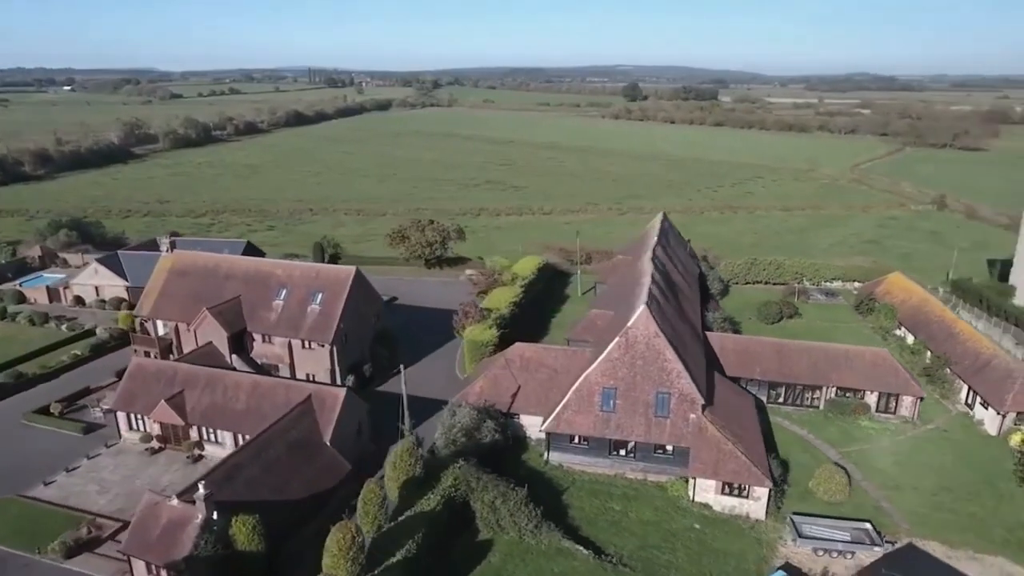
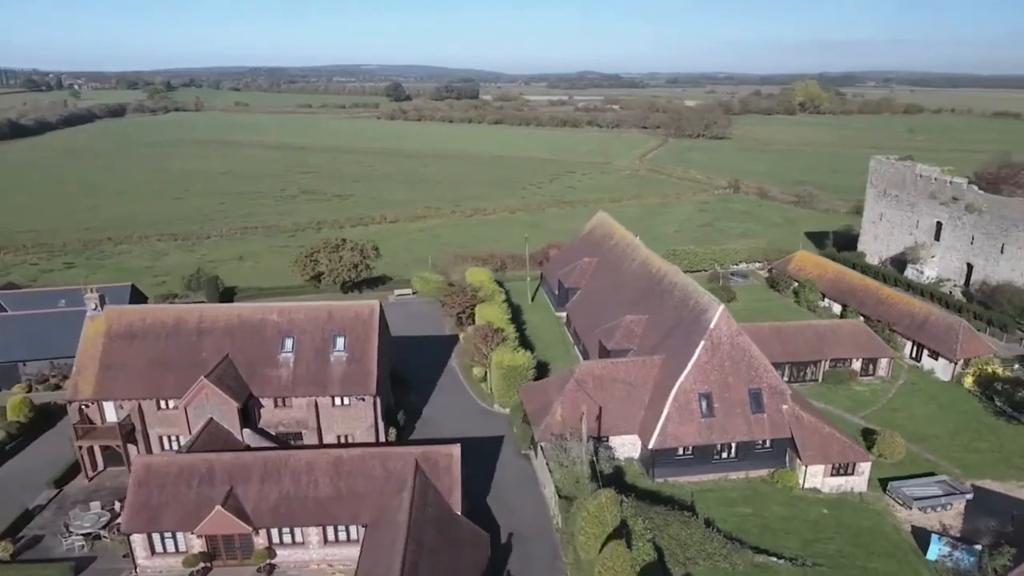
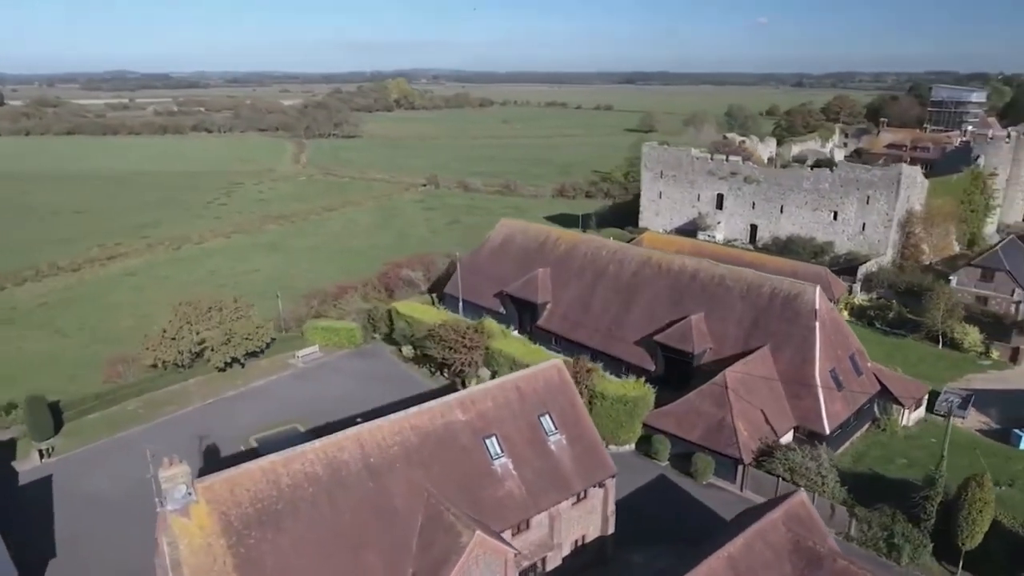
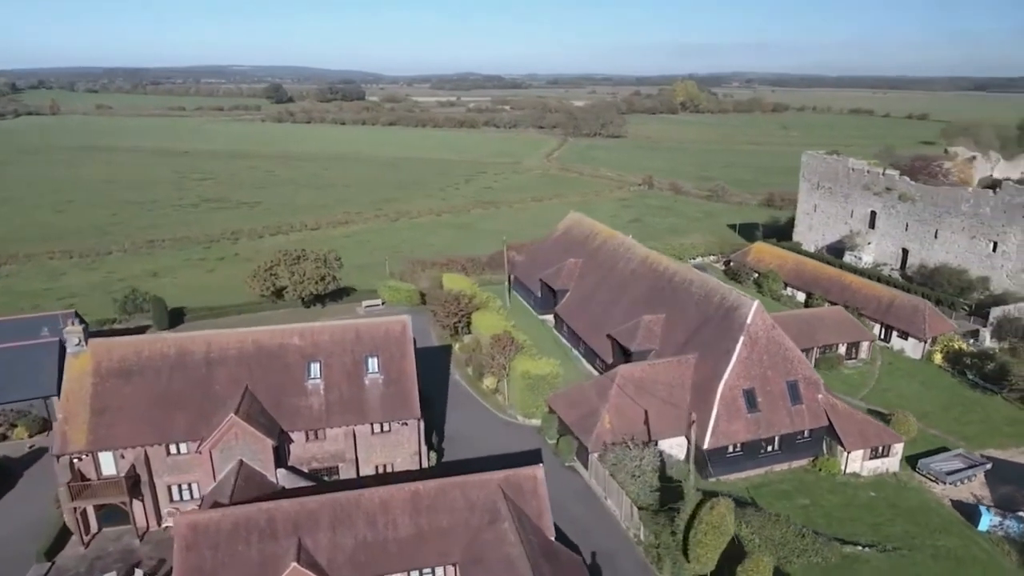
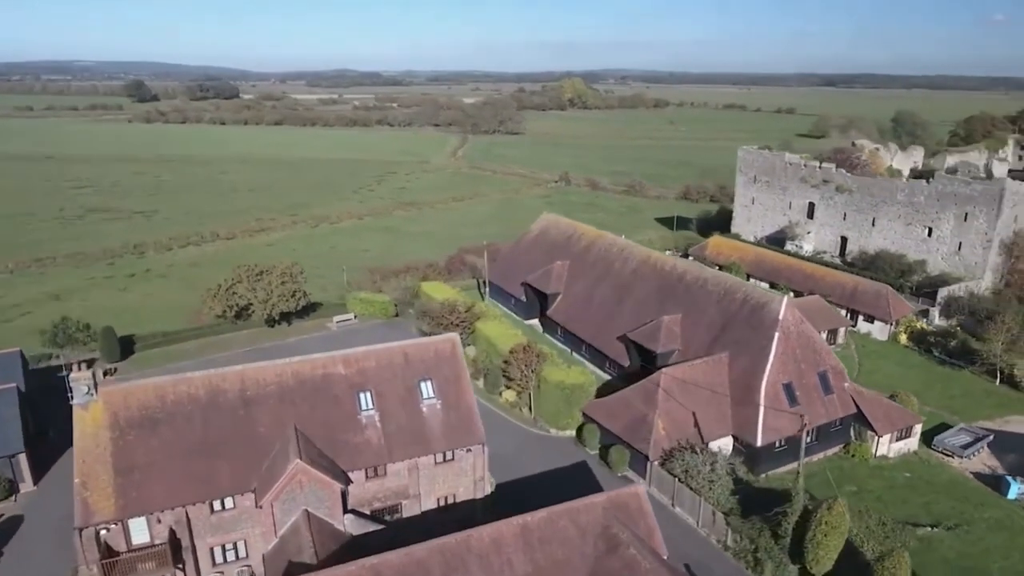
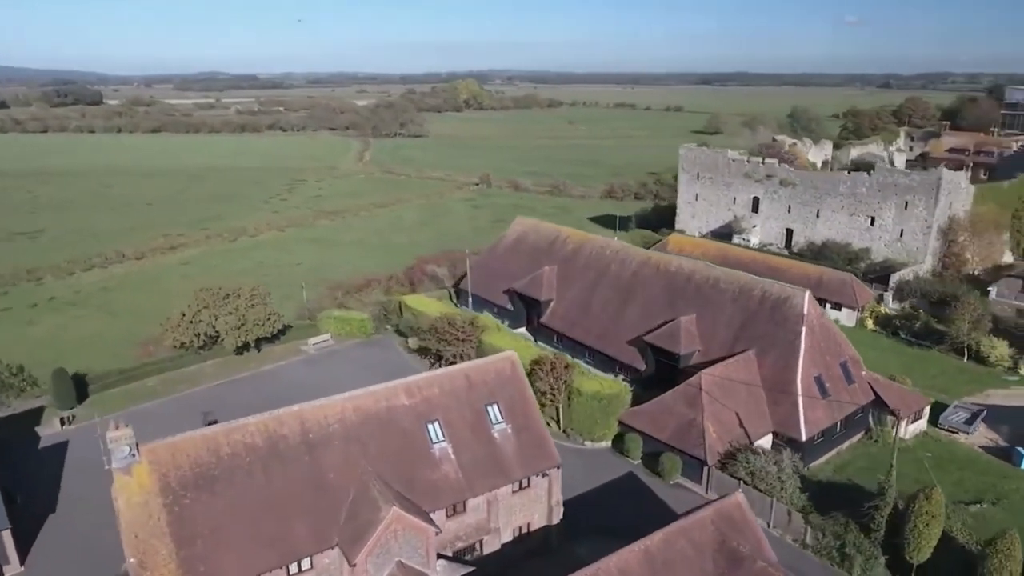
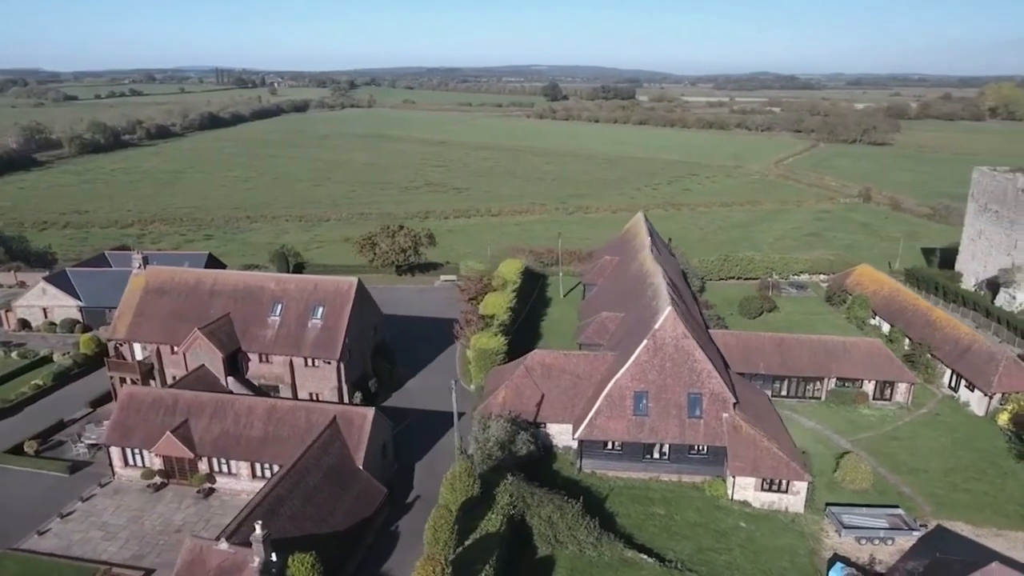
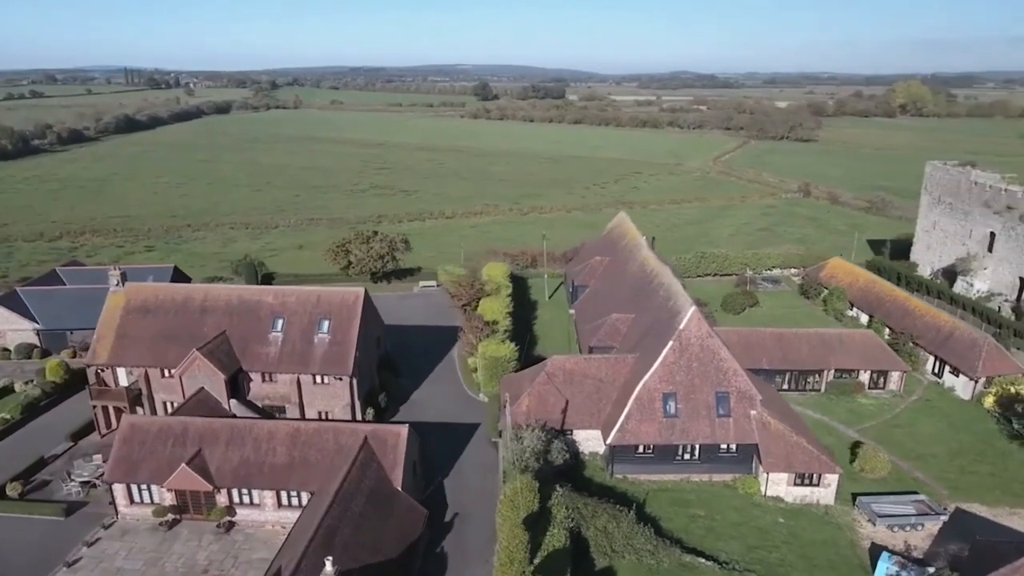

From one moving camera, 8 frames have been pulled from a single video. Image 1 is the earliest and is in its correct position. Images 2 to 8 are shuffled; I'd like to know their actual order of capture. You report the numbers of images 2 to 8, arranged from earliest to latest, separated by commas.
7, 8, 2, 4, 5, 6, 3
